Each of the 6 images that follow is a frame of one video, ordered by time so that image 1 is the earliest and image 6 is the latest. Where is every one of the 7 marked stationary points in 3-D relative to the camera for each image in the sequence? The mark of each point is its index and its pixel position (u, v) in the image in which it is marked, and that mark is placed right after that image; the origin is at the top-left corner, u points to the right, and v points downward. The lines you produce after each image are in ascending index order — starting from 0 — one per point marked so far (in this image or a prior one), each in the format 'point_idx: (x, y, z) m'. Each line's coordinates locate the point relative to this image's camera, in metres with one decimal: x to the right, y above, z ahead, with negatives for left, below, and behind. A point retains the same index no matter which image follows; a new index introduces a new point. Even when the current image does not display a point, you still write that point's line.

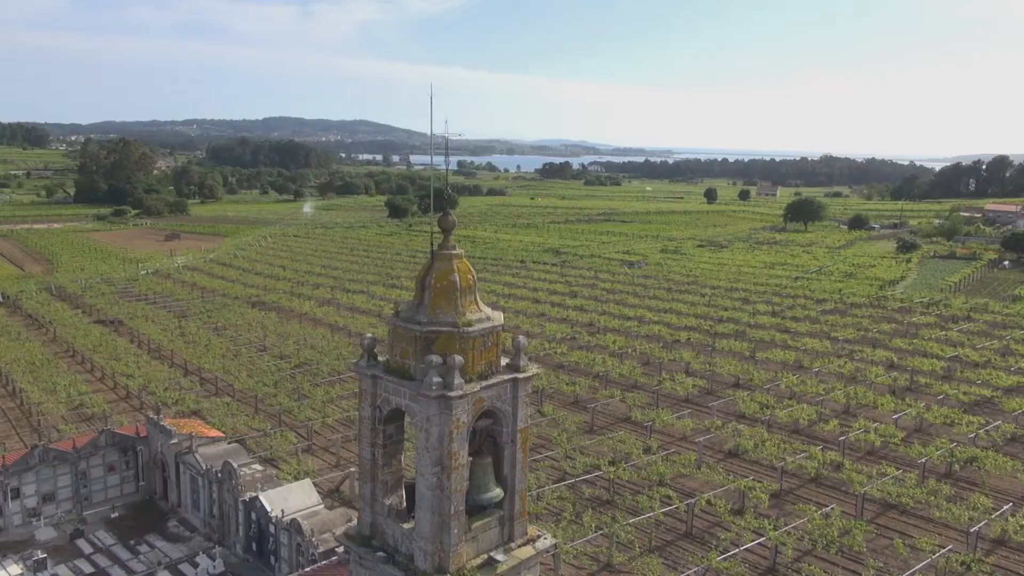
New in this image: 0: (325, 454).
0: (-4.7, -4.2, +19.9) m
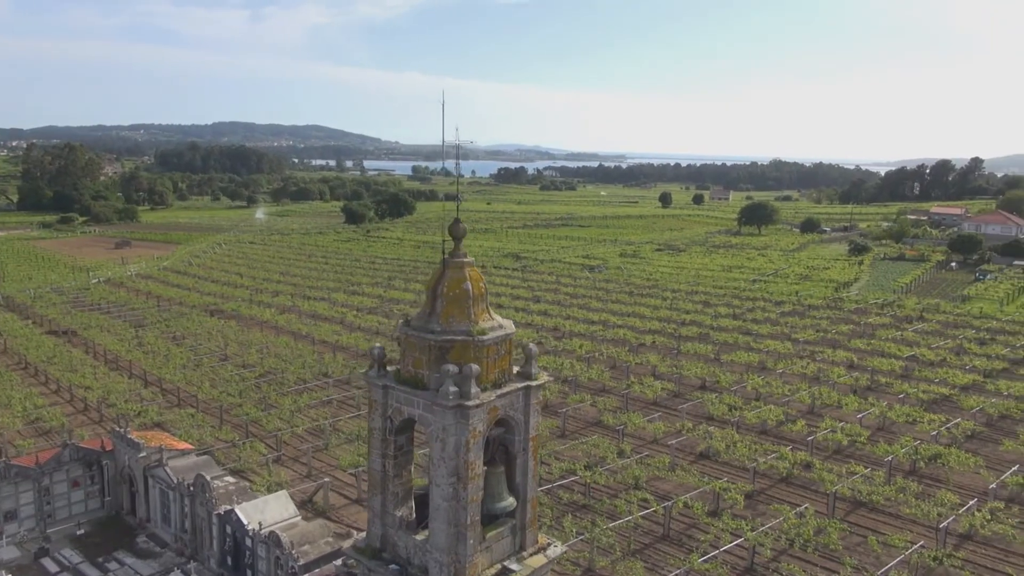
0: (-5.3, -4.4, +19.6) m
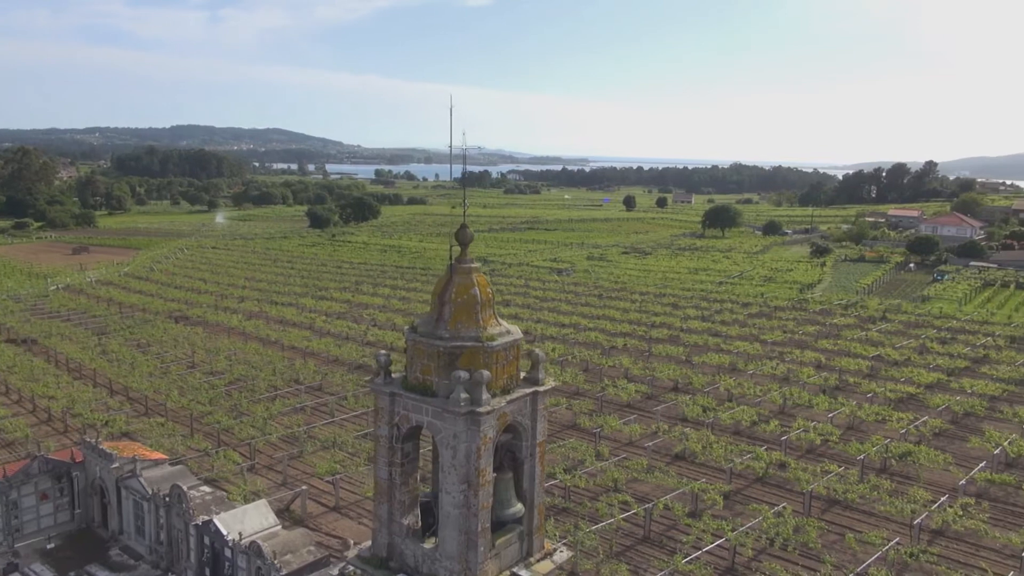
0: (-5.9, -4.5, +19.4) m
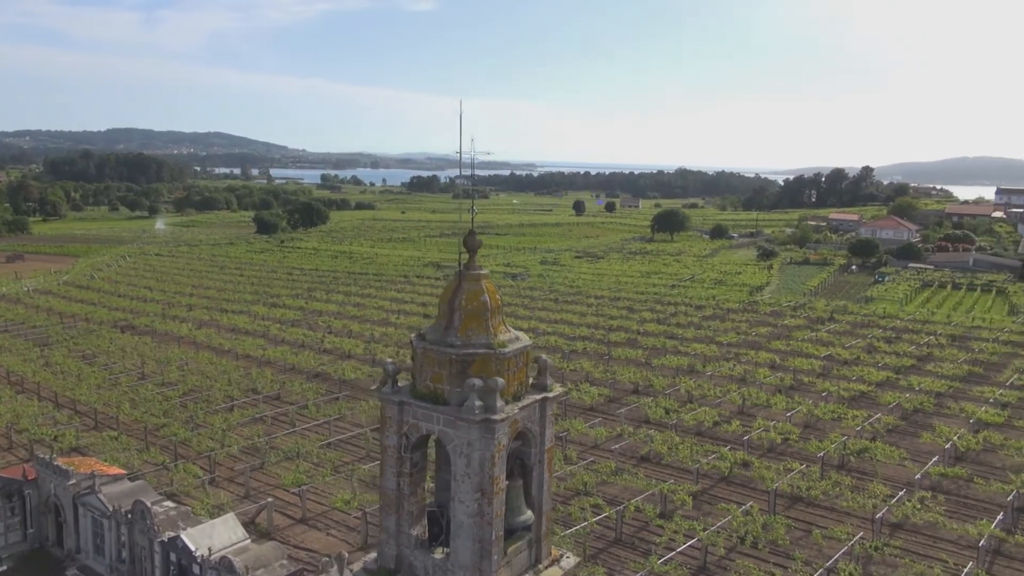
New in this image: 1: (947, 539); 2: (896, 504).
0: (-6.7, -4.7, +18.9) m
1: (+8.9, -5.1, +16.1) m
2: (+8.4, -4.7, +17.3) m
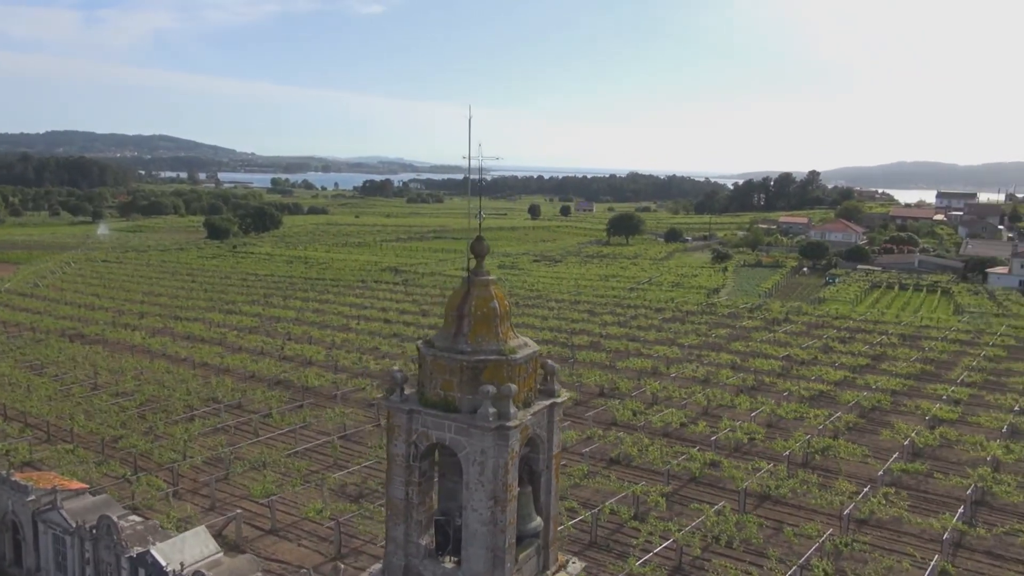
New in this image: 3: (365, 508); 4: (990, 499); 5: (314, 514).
0: (-7.3, -4.9, +18.5) m
1: (+8.3, -5.1, +16.5) m
2: (+7.8, -4.7, +17.7) m
3: (-3.2, -4.9, +17.6) m
4: (+11.1, -4.9, +18.3) m
5: (-4.3, -4.9, +17.3) m
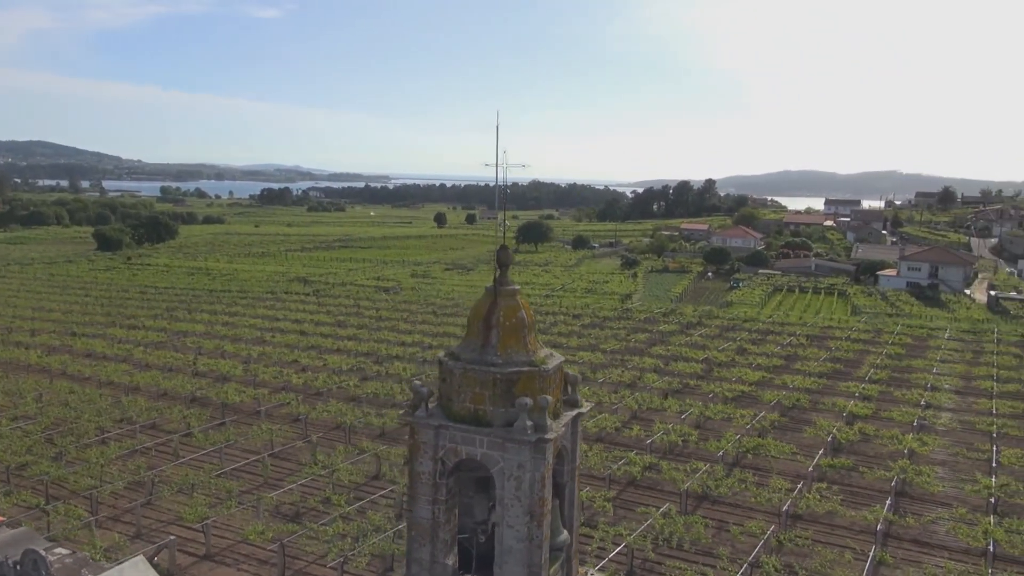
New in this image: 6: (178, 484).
0: (-8.6, -5.2, +17.4) m
1: (+7.2, -5.2, +17.3) m
2: (+6.5, -4.8, +18.4) m
3: (-4.4, -5.2, +17.0) m
4: (+9.8, -4.9, +19.4) m
5: (-5.4, -5.2, +16.6) m
6: (-8.2, -4.8, +19.3) m
